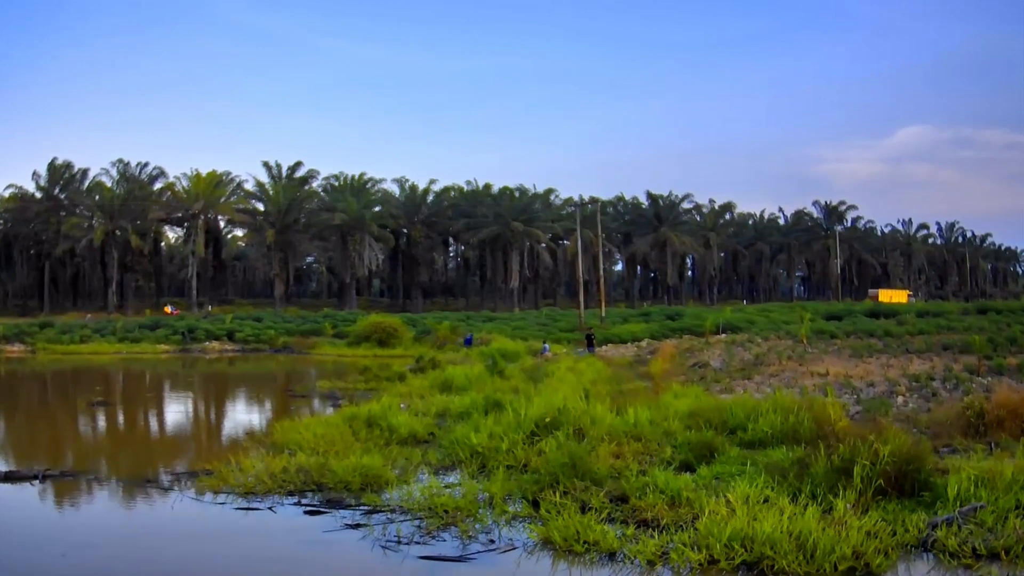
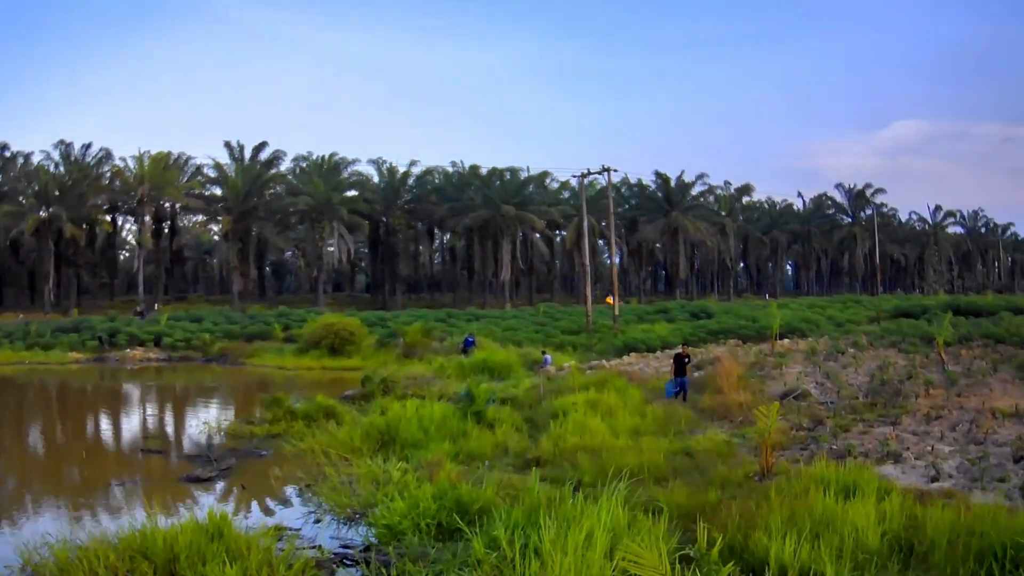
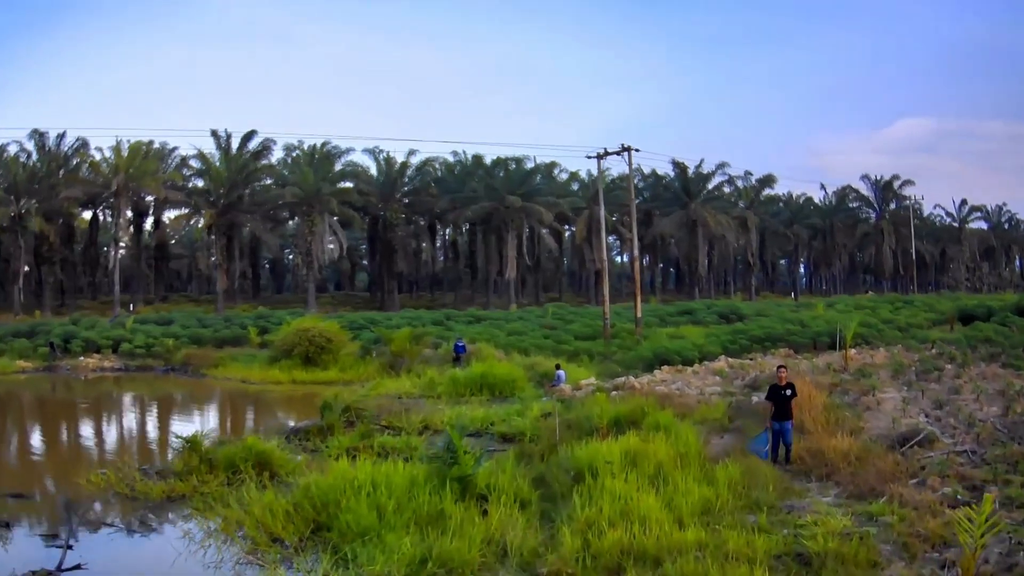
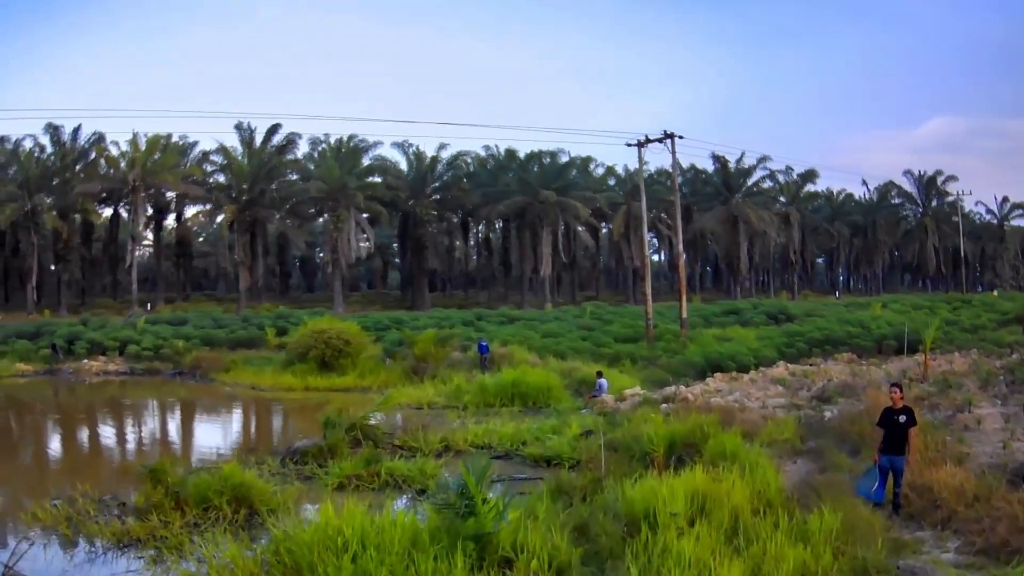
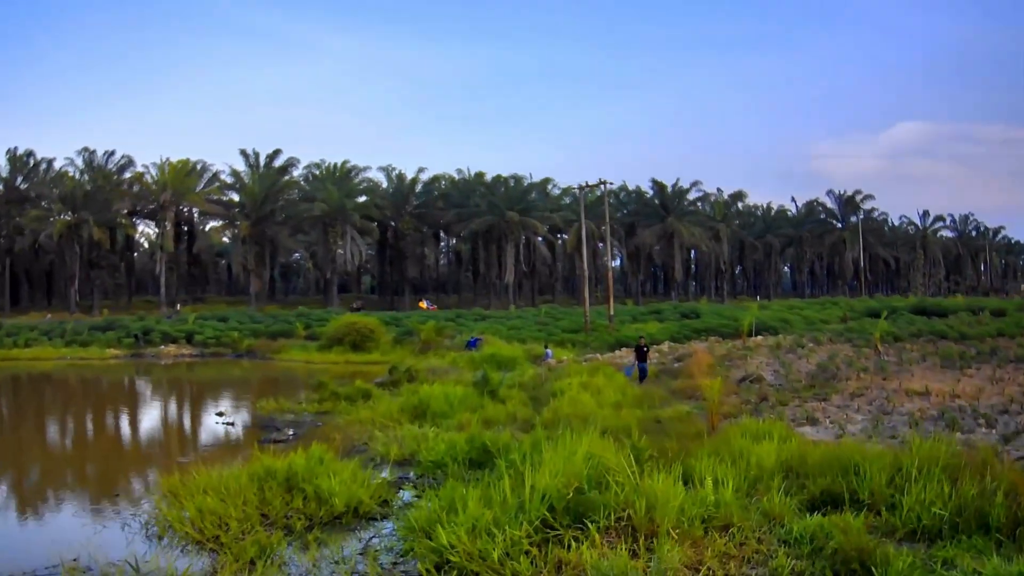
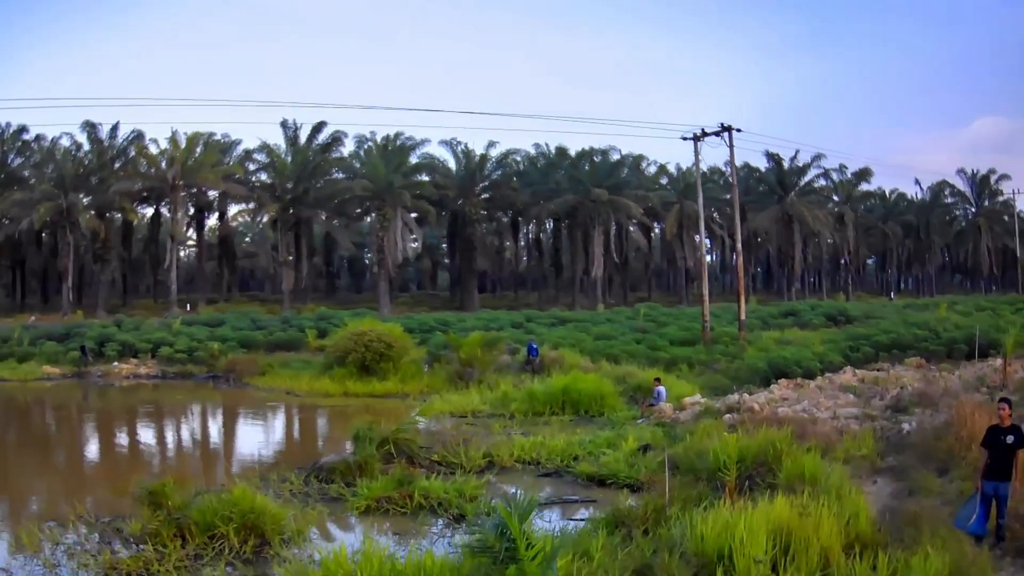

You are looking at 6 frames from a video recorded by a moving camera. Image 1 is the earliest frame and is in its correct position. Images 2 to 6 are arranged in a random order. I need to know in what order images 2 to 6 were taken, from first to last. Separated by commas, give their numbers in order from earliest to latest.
5, 2, 3, 4, 6
